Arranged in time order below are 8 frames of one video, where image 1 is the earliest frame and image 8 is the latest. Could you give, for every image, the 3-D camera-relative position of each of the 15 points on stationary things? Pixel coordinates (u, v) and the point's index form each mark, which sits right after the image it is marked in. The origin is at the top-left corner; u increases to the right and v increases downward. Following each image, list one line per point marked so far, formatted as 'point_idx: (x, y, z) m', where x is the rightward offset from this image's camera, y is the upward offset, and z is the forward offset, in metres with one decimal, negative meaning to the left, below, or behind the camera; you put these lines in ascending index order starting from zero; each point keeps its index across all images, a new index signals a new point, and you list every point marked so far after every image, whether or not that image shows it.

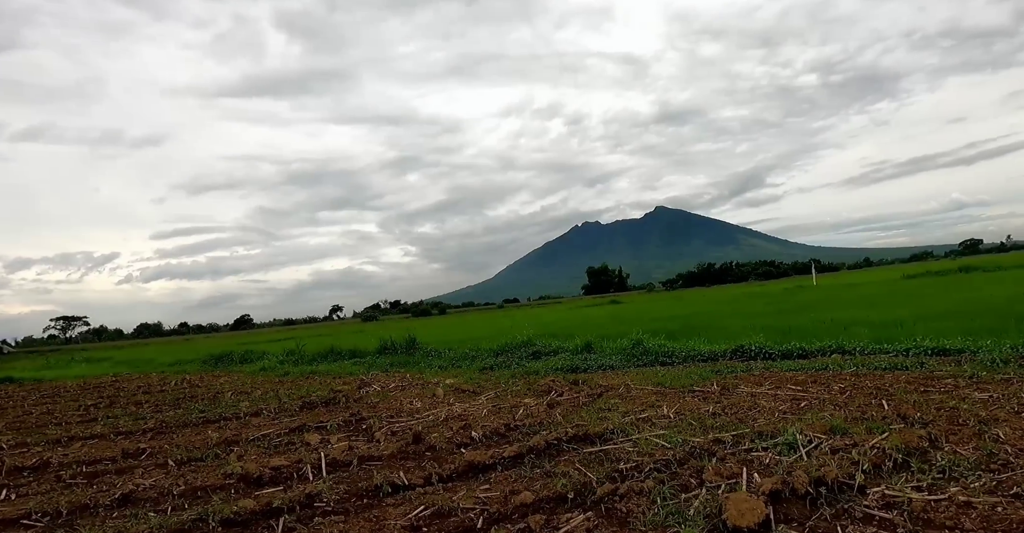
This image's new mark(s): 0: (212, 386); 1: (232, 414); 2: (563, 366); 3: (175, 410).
0: (-8.6, -3.5, +17.6) m
1: (-5.0, -2.6, +10.7) m
2: (+1.5, -2.2, +13.8) m
3: (-6.6, -2.9, +12.1) m
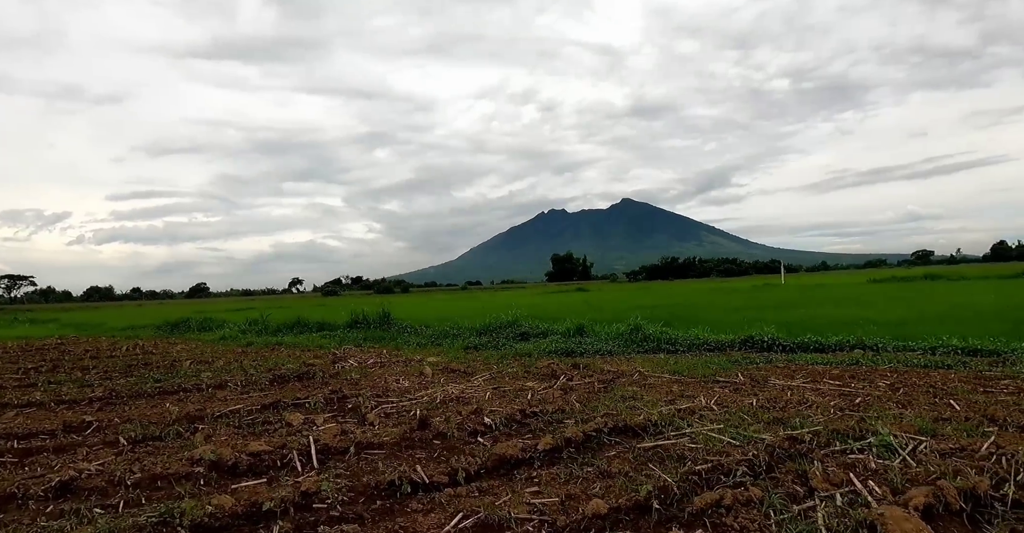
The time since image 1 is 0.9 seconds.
0: (-9.1, -2.3, +16.3) m
1: (-5.1, -1.9, +9.5) m
2: (+1.2, -1.7, +13.0) m
3: (-6.7, -2.0, +10.9) m
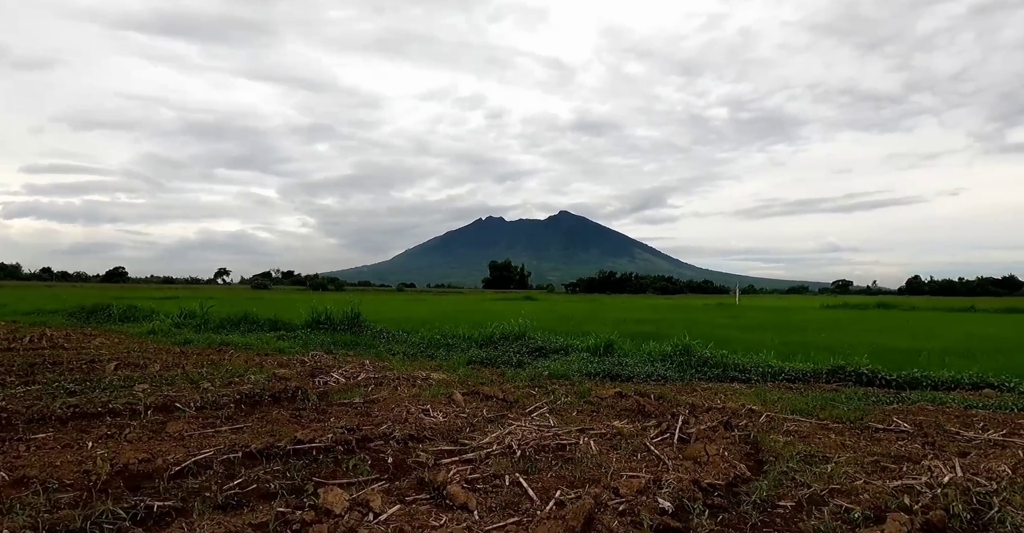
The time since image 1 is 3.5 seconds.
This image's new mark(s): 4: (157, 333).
0: (-9.0, -1.8, +12.9) m
1: (-4.3, -1.6, +6.7) m
2: (+1.6, -1.8, +10.7) m
3: (-6.1, -1.6, +7.8) m
4: (-9.4, -1.8, +16.4) m
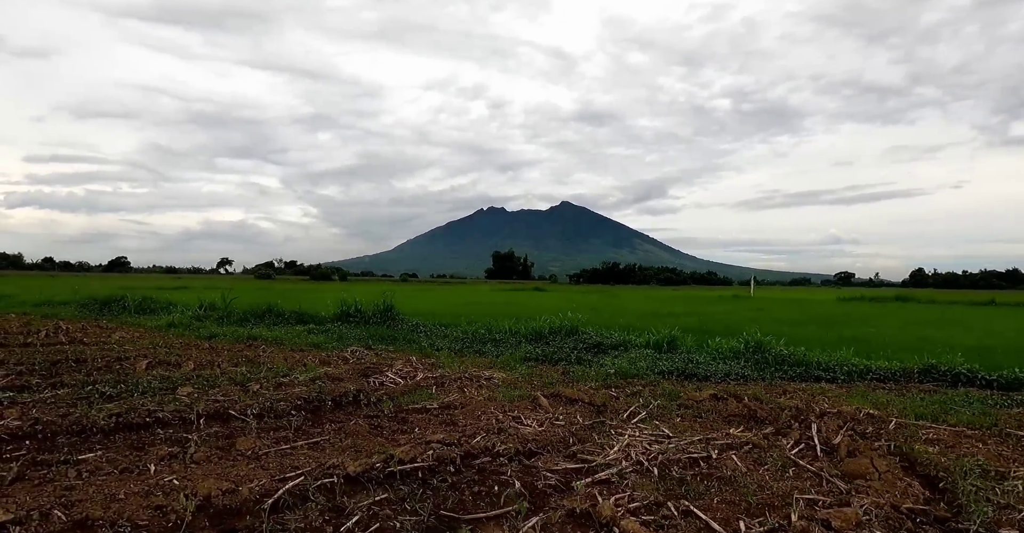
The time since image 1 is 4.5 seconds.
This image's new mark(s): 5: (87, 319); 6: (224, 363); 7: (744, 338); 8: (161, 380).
0: (-8.0, -1.6, +12.1) m
1: (-3.3, -1.4, +5.9) m
2: (+2.6, -1.7, +9.9) m
3: (-5.1, -1.5, +7.0) m
4: (-8.4, -1.5, +15.6) m
5: (-12.4, -1.5, +18.0) m
6: (-4.6, -1.6, +10.0) m
7: (+4.3, -1.3, +11.4) m
8: (-4.5, -1.5, +7.9) m
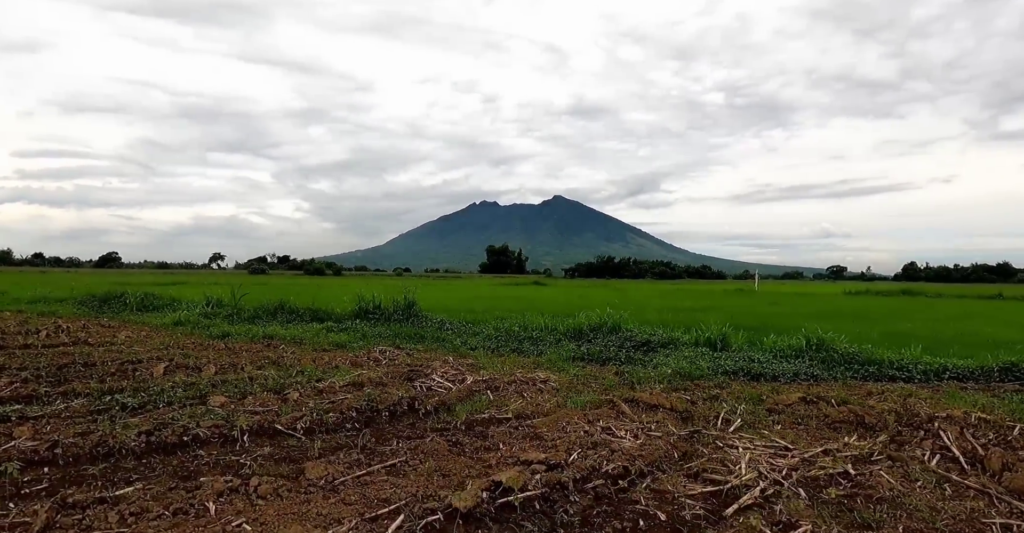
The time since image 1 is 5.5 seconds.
0: (-7.3, -1.5, +11.2) m
1: (-2.5, -1.4, +5.0) m
2: (+3.3, -1.5, +9.1) m
3: (-4.4, -1.4, +6.2) m
4: (-7.7, -1.4, +14.7) m
5: (-11.8, -1.4, +17.1) m
6: (-3.9, -1.5, +9.1) m
7: (+5.0, -1.2, +10.7) m
8: (-3.8, -1.4, +7.1) m
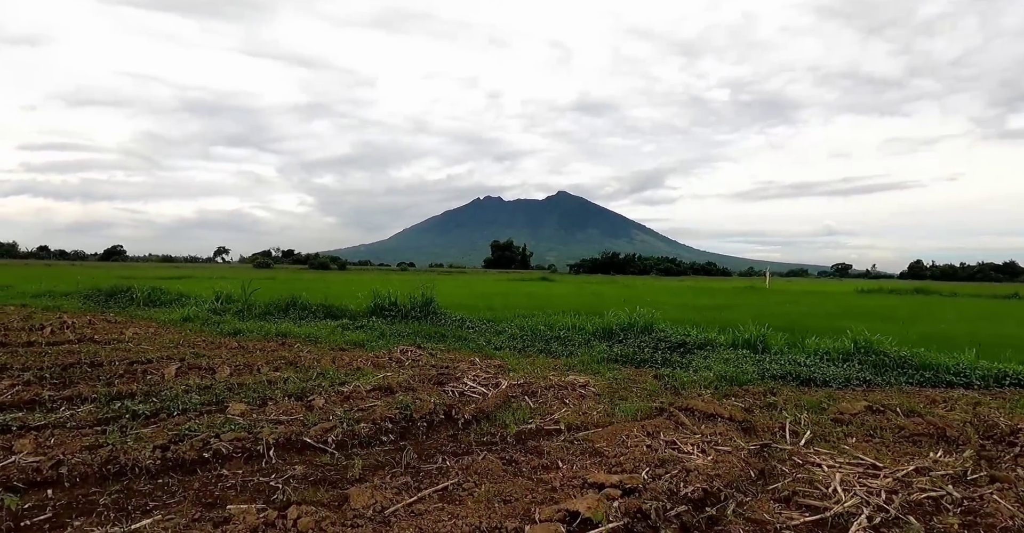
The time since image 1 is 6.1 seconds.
0: (-6.8, -1.3, +10.7) m
1: (-2.1, -1.3, +4.5) m
2: (+3.8, -1.5, +8.5) m
3: (-3.9, -1.3, +5.6) m
4: (-7.2, -1.3, +14.2) m
5: (-11.3, -1.2, +16.6) m
6: (-3.4, -1.4, +8.6) m
7: (+5.5, -1.2, +10.1) m
8: (-3.3, -1.3, +6.5) m
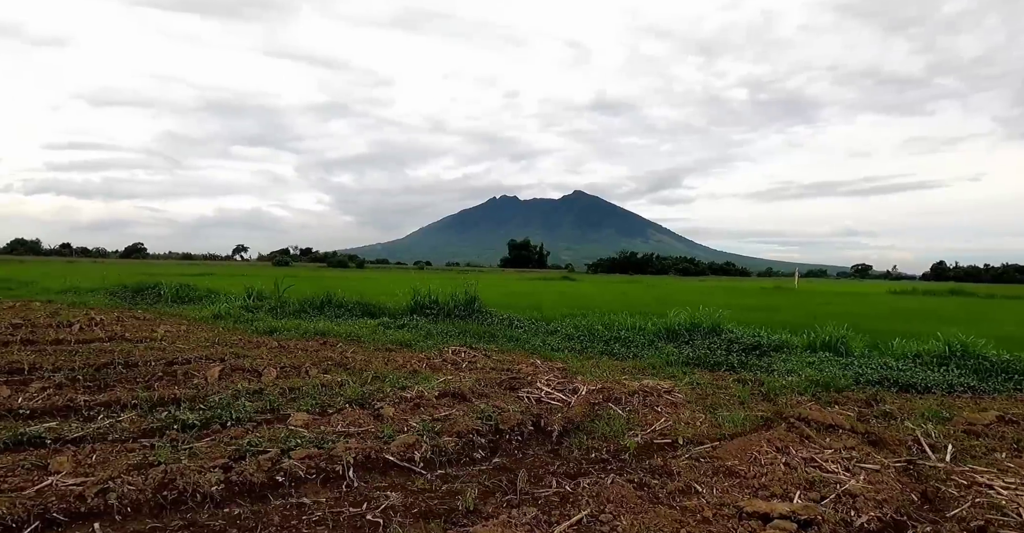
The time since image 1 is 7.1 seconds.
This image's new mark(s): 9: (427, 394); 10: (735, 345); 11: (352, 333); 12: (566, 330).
0: (-5.9, -1.2, +10.1) m
1: (-1.3, -1.3, +3.8) m
2: (+4.7, -1.4, +7.7) m
3: (-3.1, -1.2, +5.0) m
4: (-6.2, -1.1, +13.6) m
5: (-10.2, -1.1, +16.1) m
6: (-2.6, -1.3, +7.9) m
7: (+6.4, -1.1, +9.2) m
8: (-2.5, -1.2, +5.9) m
9: (-0.9, -1.3, +6.3) m
10: (+3.4, -1.2, +9.5) m
11: (-2.9, -1.2, +11.3) m
12: (+0.9, -1.1, +11.0) m
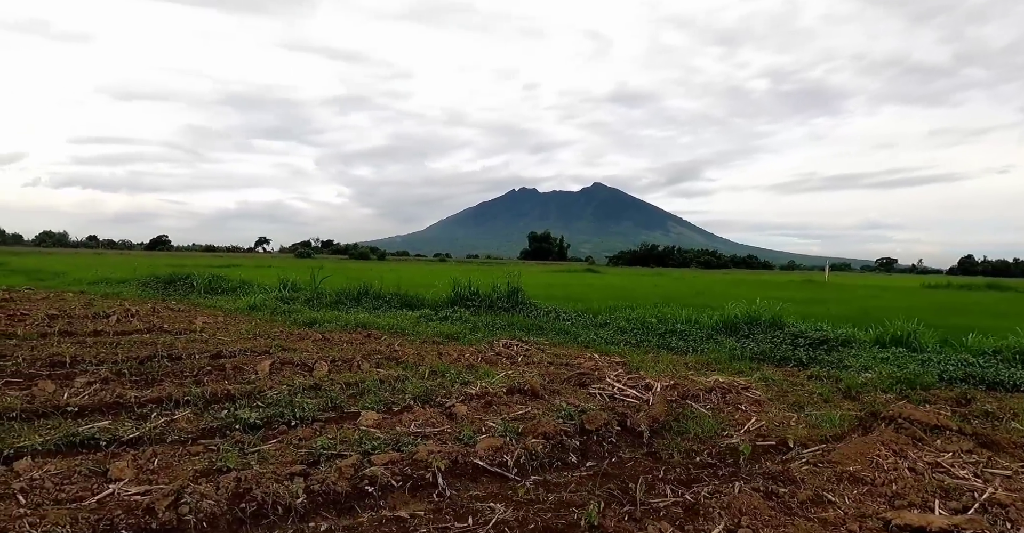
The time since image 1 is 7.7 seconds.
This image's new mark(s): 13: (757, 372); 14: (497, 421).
0: (-5.1, -1.1, +9.9) m
1: (-0.7, -1.2, +3.4) m
2: (+5.4, -1.3, +7.1) m
3: (-2.5, -1.1, +4.7) m
4: (-5.3, -0.9, +13.3) m
5: (-9.2, -0.8, +16.0) m
6: (-1.8, -1.2, +7.6) m
7: (+7.2, -1.0, +8.6) m
8: (-1.8, -1.1, +5.5) m
9: (-0.2, -1.2, +5.9) m
10: (+4.2, -1.1, +9.0) m
11: (-2.1, -1.0, +10.9) m
12: (+1.8, -1.0, +10.6) m
13: (+3.0, -1.3, +7.6) m
14: (-0.1, -1.2, +4.7) m
